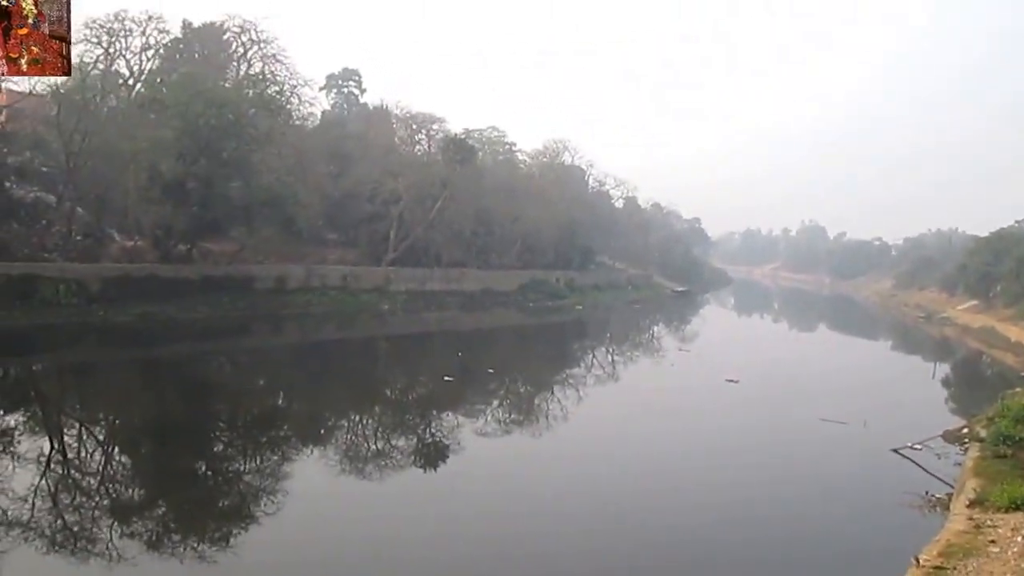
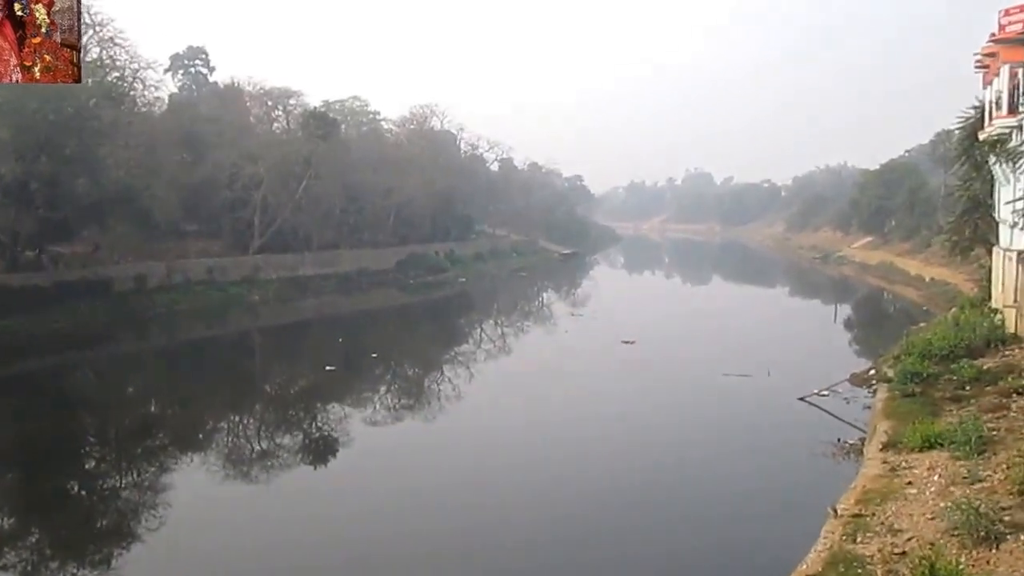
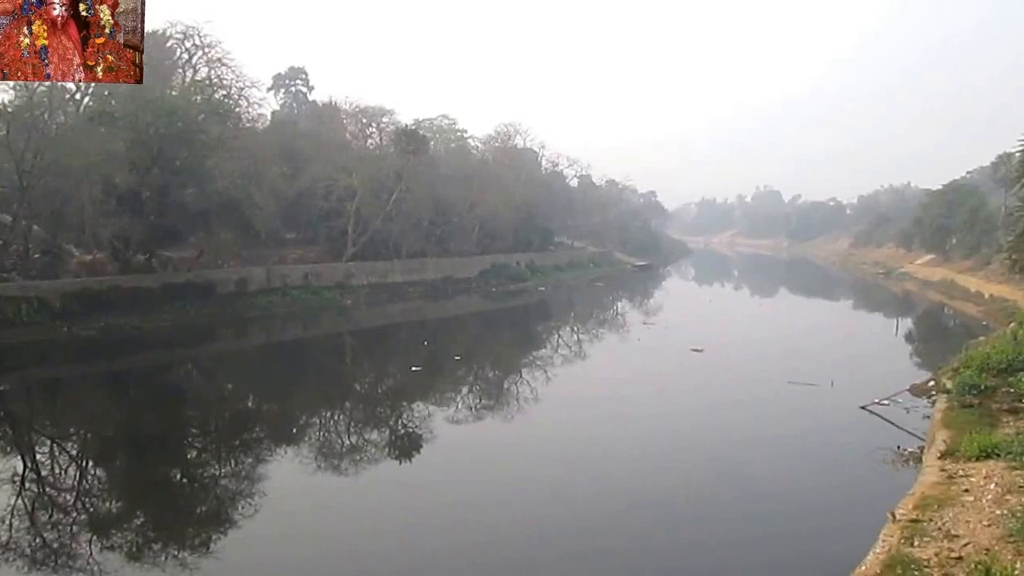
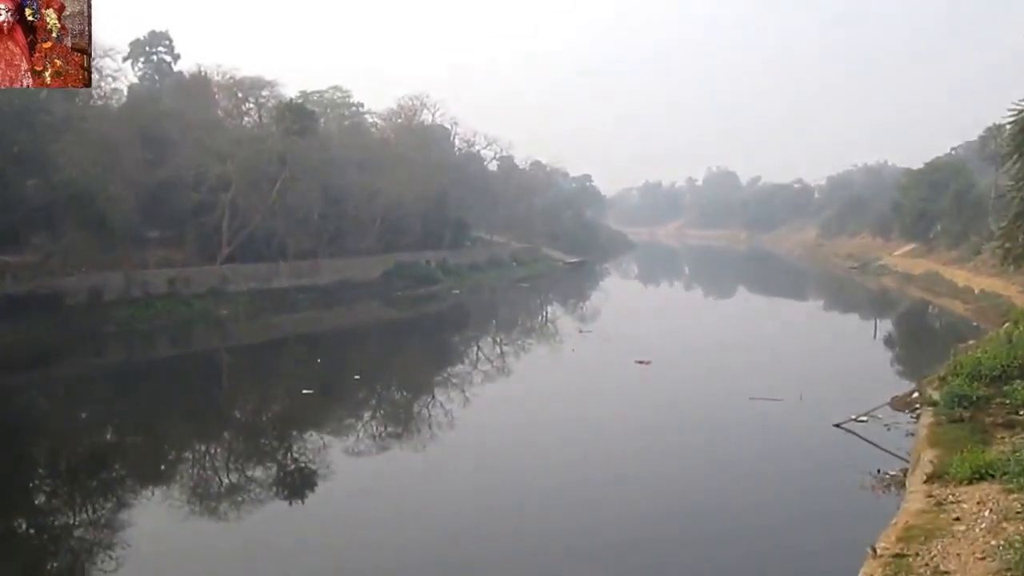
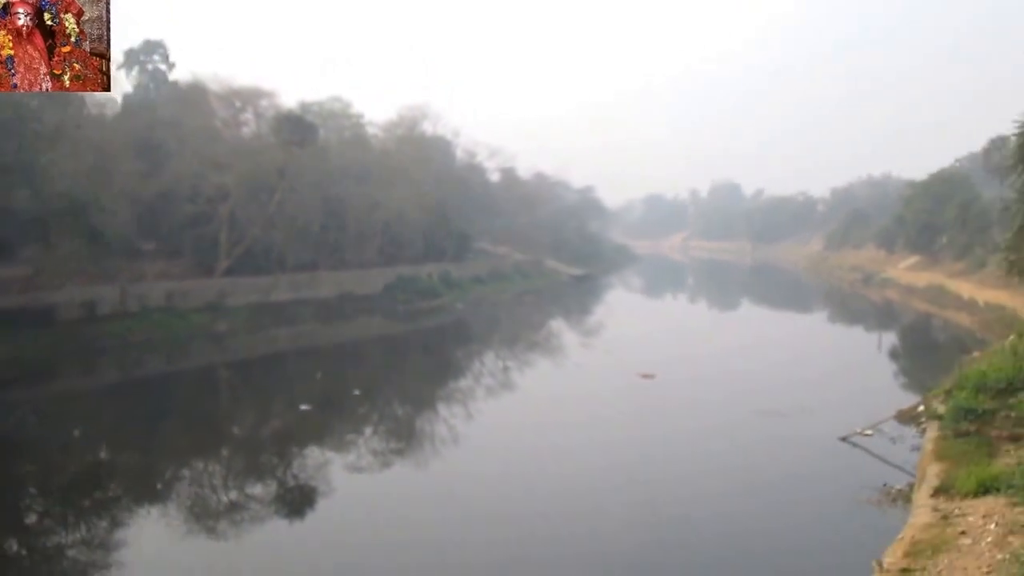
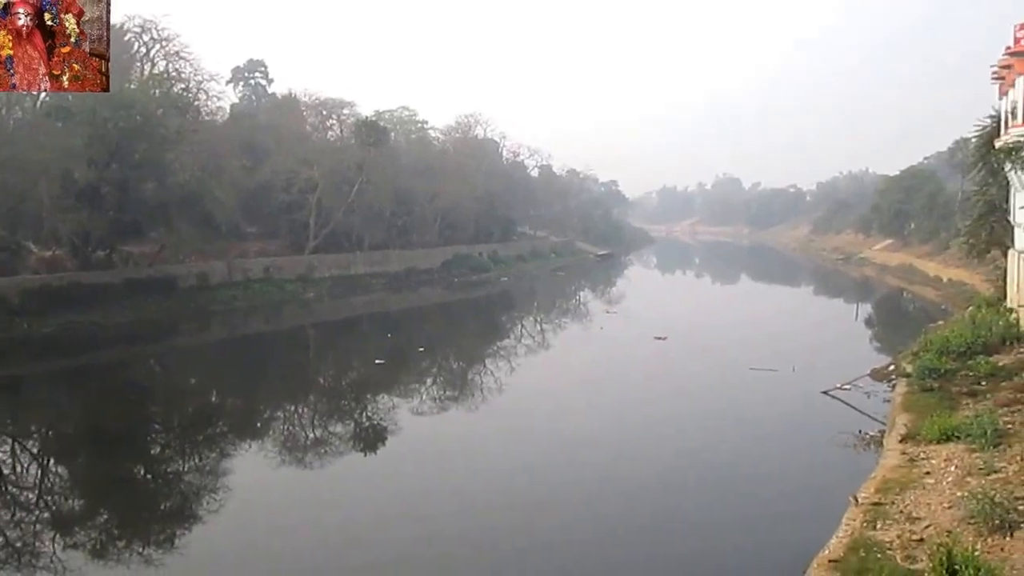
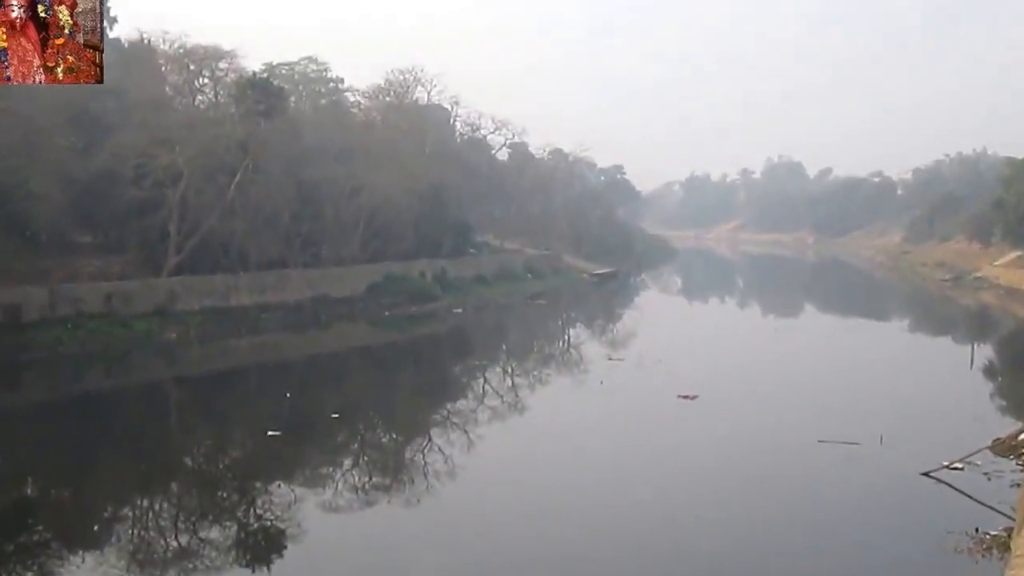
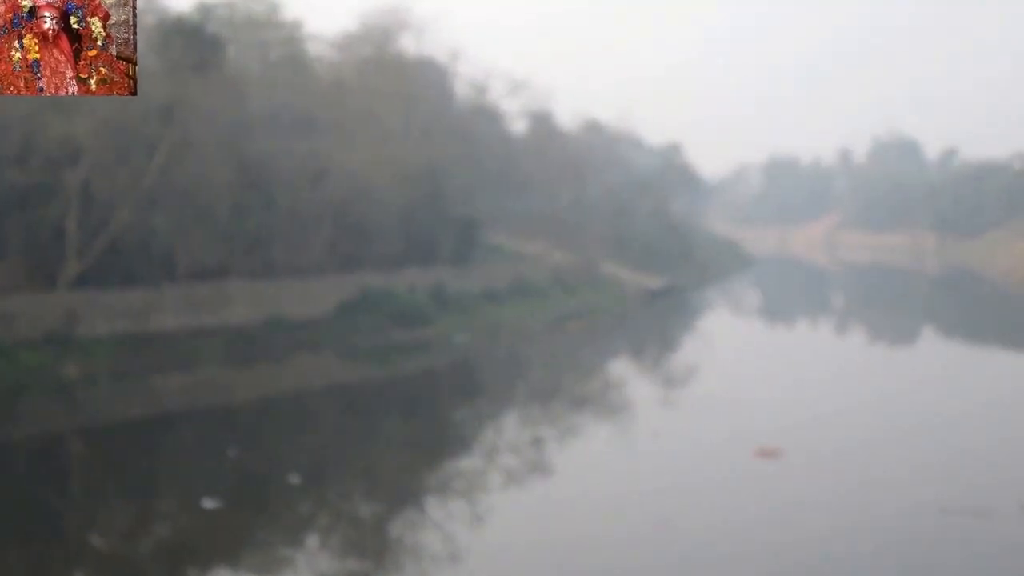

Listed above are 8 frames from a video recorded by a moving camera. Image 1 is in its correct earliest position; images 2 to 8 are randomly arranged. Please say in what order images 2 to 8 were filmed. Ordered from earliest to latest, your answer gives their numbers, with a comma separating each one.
3, 6, 2, 4, 7, 8, 5
